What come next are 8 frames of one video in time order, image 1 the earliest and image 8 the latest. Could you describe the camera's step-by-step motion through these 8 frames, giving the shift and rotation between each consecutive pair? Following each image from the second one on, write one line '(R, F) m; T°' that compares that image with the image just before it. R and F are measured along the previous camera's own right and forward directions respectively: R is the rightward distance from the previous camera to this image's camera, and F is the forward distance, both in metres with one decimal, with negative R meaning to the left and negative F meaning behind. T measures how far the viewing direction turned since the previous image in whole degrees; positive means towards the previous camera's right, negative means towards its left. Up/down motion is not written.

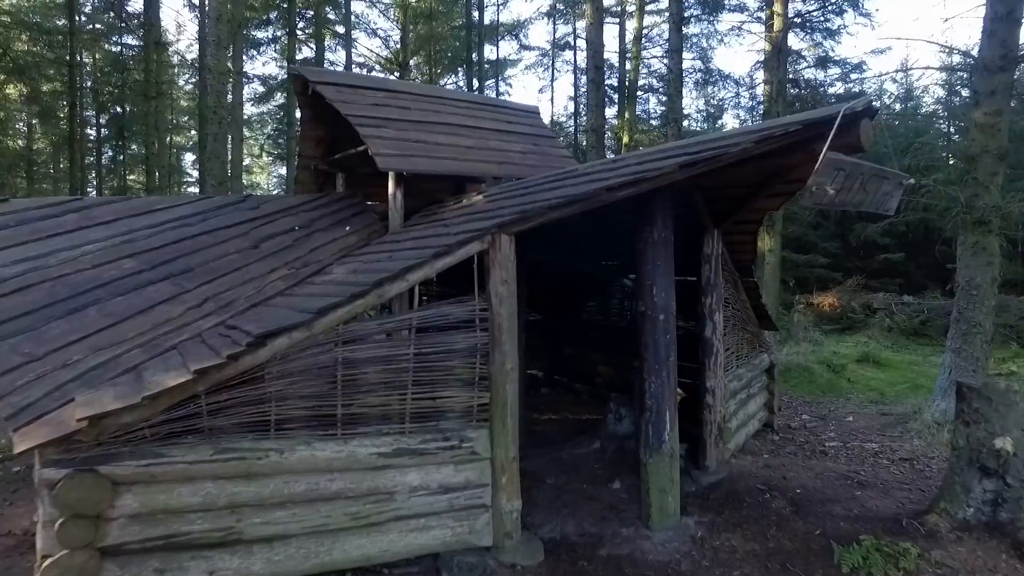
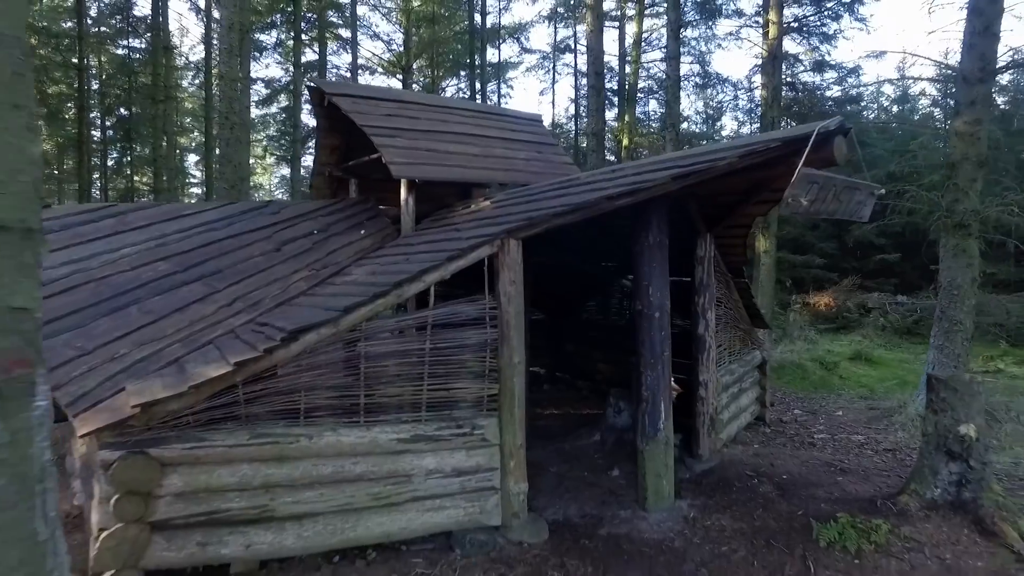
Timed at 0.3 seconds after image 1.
(-0.1, -0.4) m; 0°
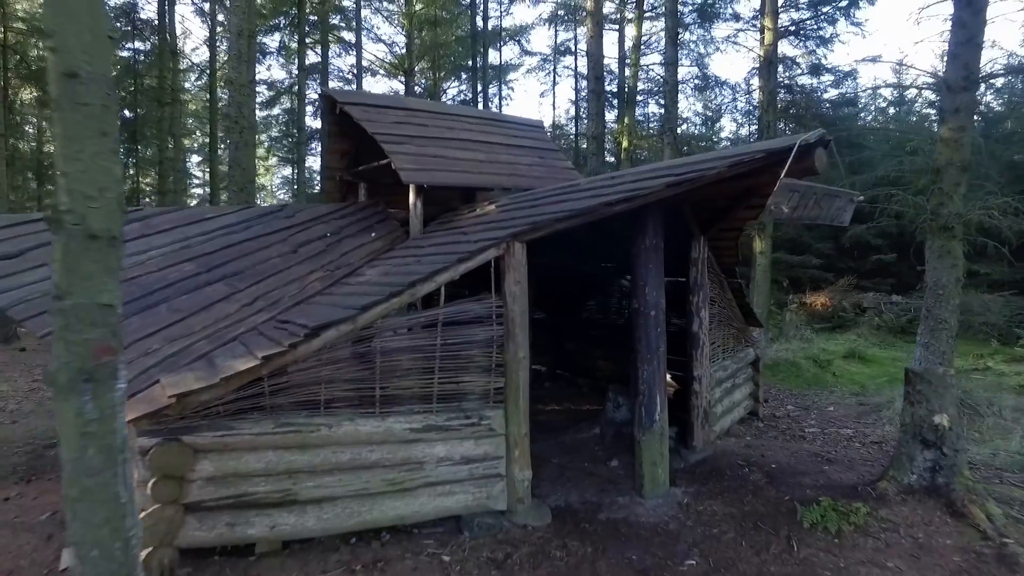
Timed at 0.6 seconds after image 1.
(-0.1, -0.4) m; 0°
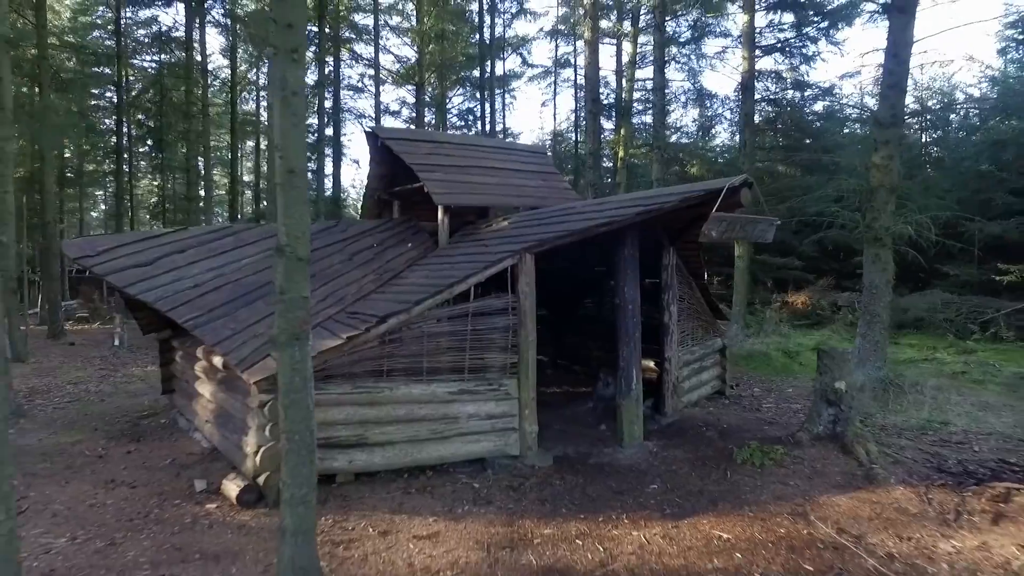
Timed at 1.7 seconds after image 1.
(-0.2, -1.8) m; 0°
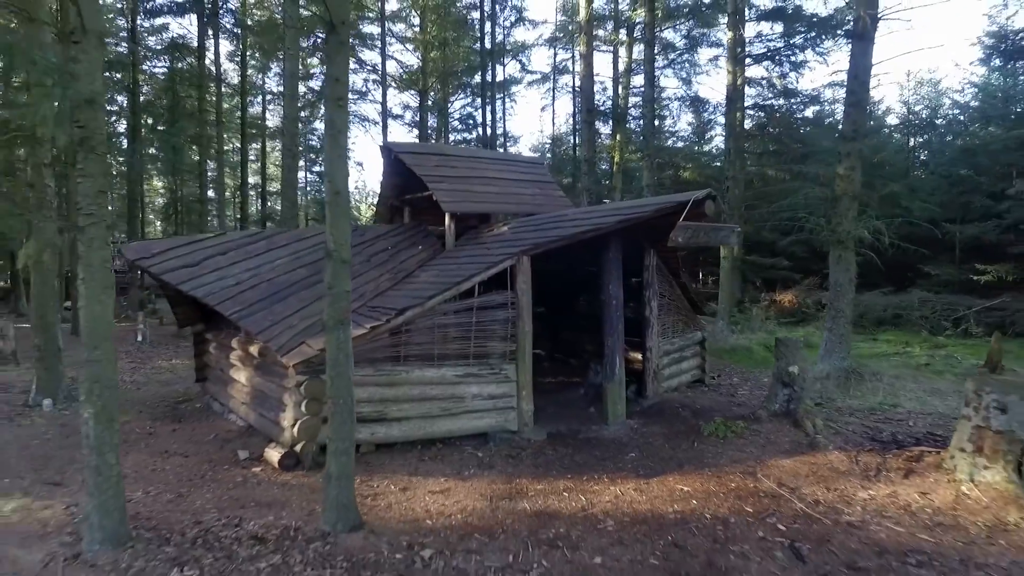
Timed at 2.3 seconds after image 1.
(0.0, -1.1) m; 0°
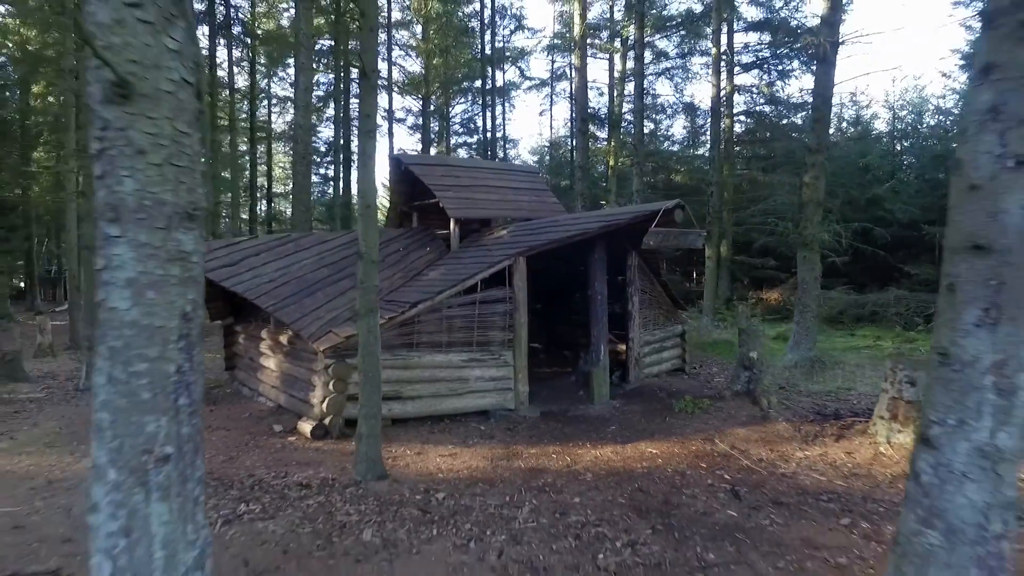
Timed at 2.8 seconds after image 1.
(0.0, -1.3) m; 0°
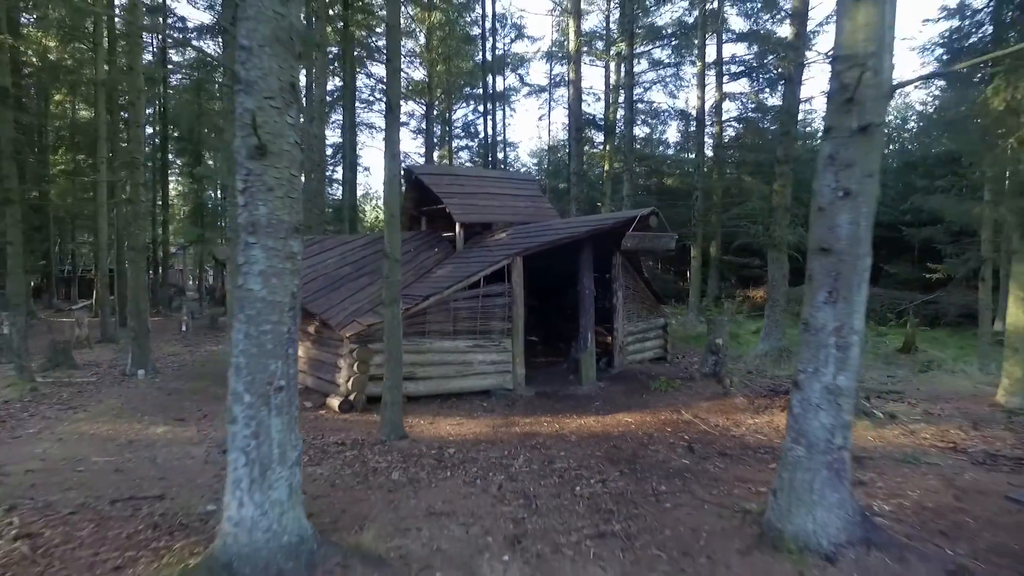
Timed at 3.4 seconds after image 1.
(0.0, -1.5) m; 0°
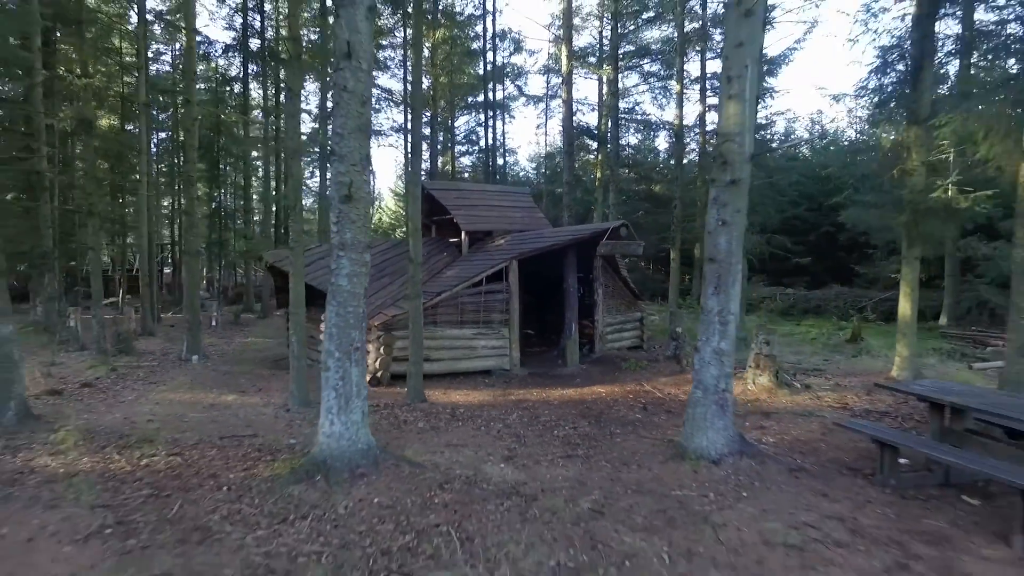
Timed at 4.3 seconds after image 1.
(+0.1, -2.4) m; 0°
